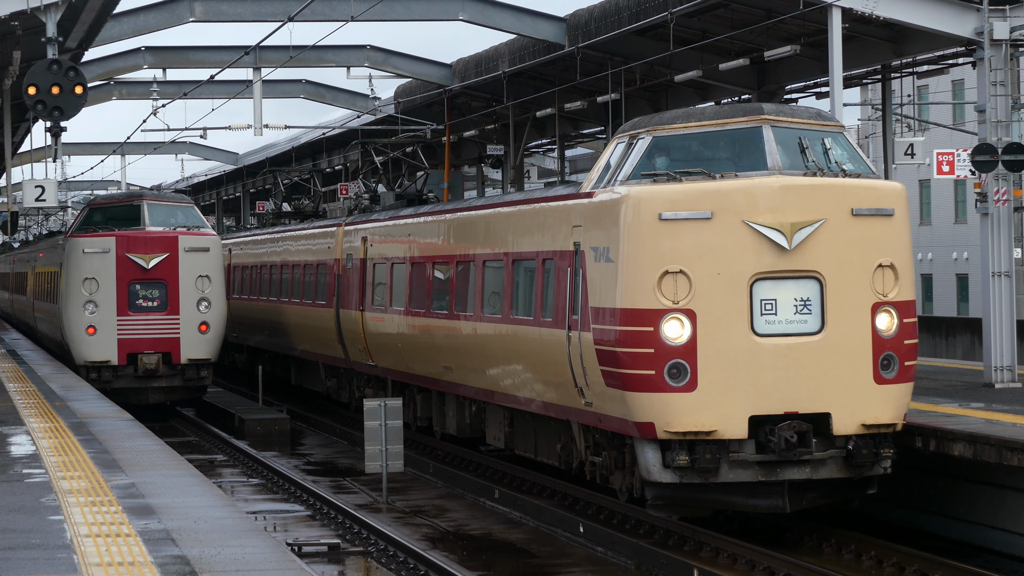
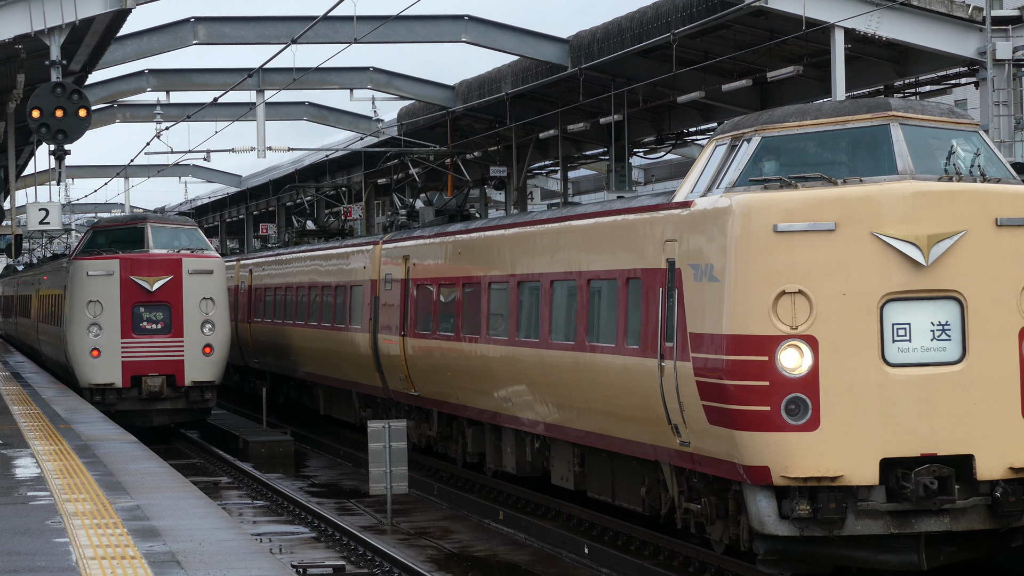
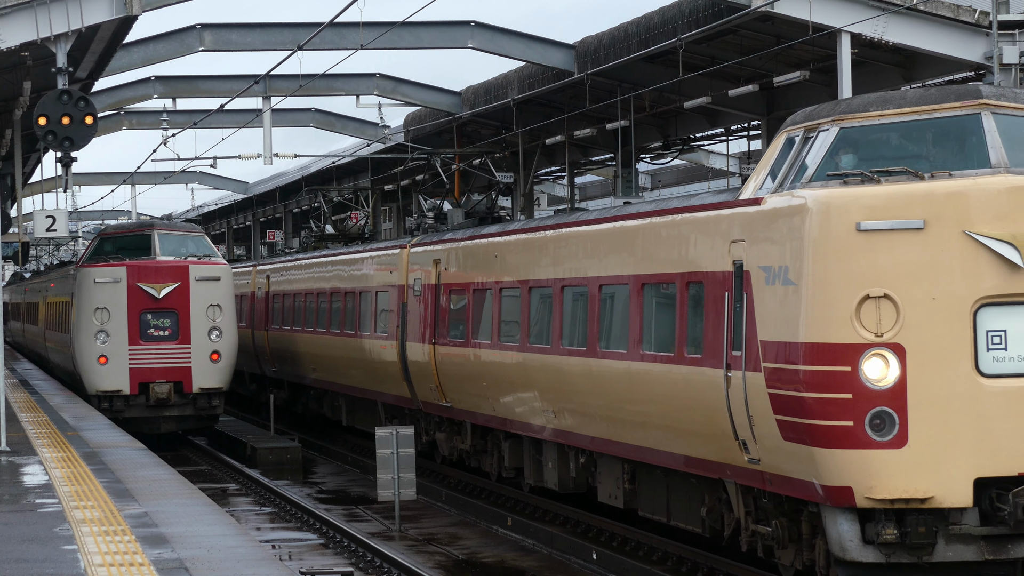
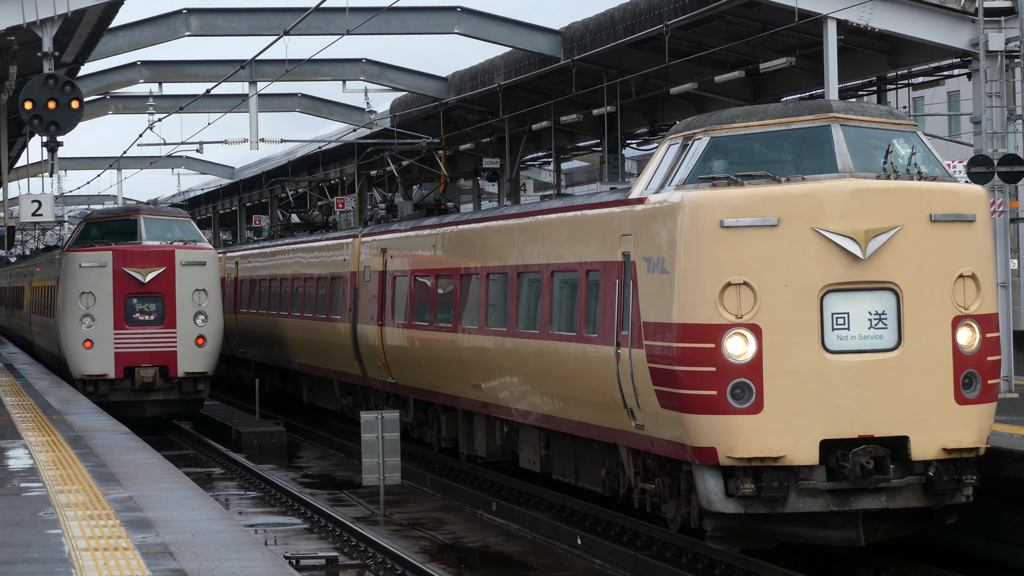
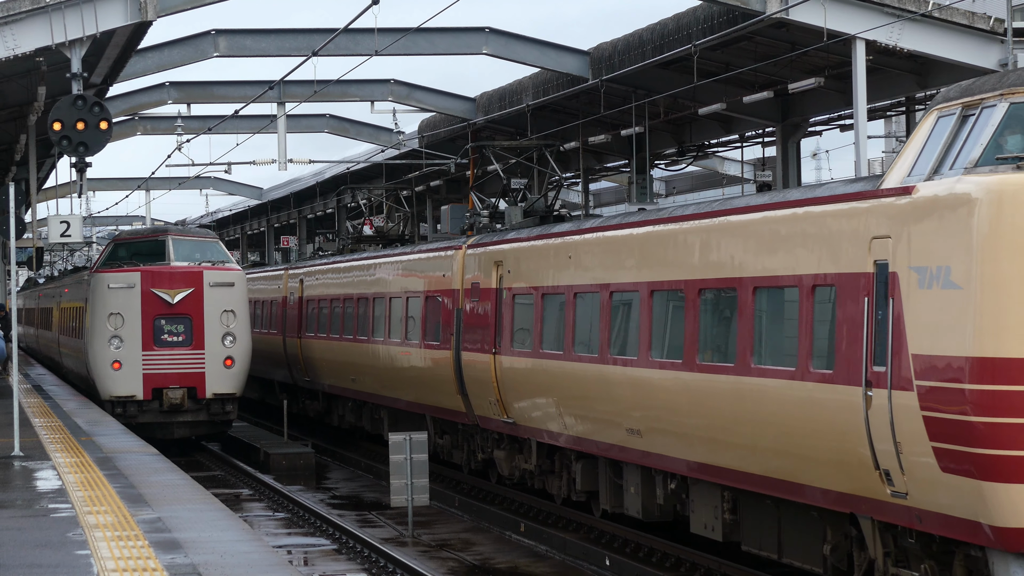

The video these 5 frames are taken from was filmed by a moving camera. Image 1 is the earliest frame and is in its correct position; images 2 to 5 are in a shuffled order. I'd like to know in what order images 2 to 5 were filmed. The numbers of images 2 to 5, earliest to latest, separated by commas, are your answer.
4, 2, 3, 5
